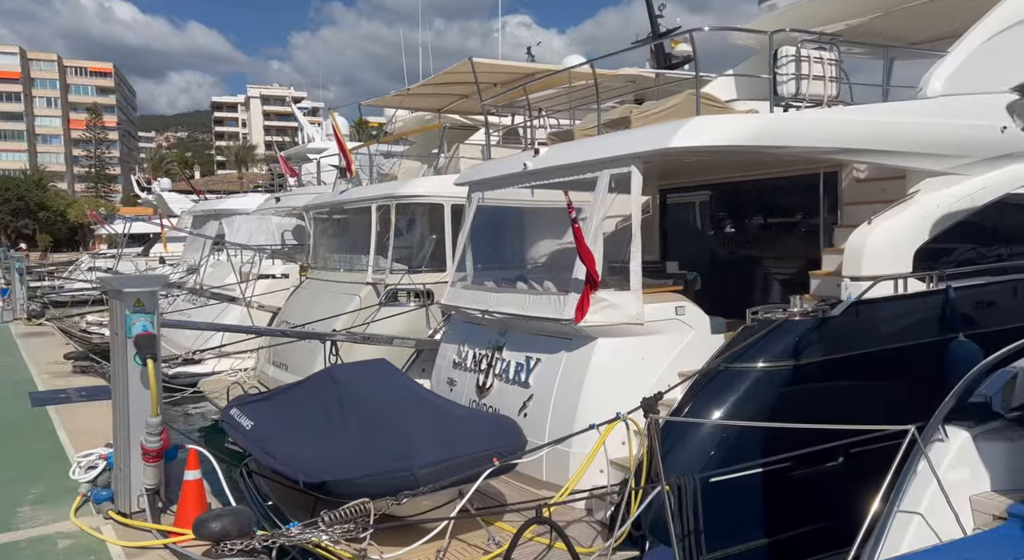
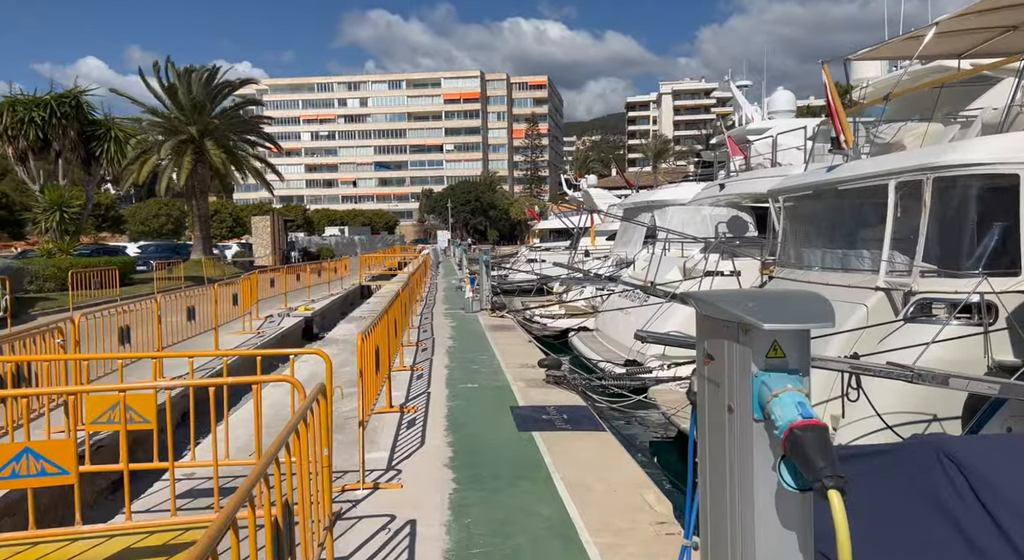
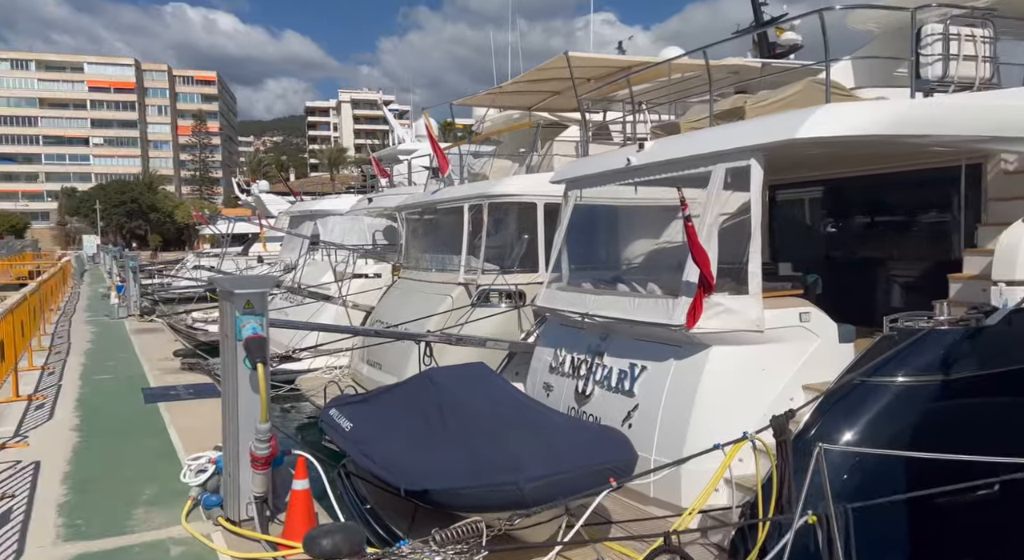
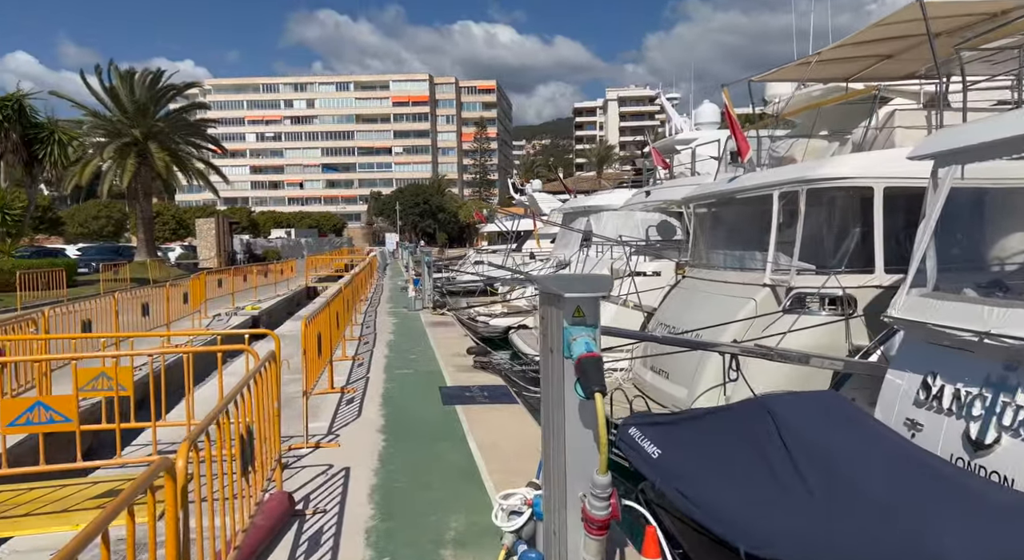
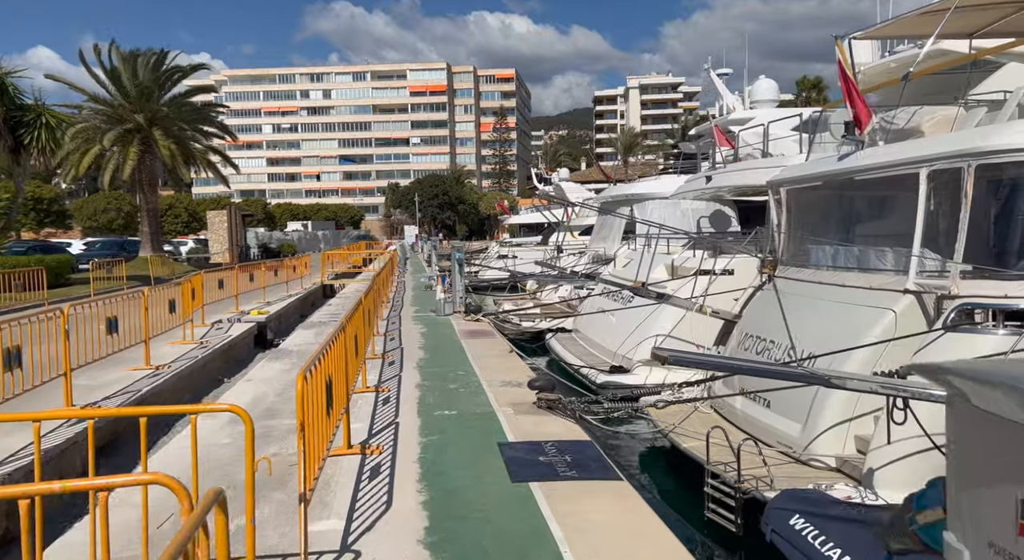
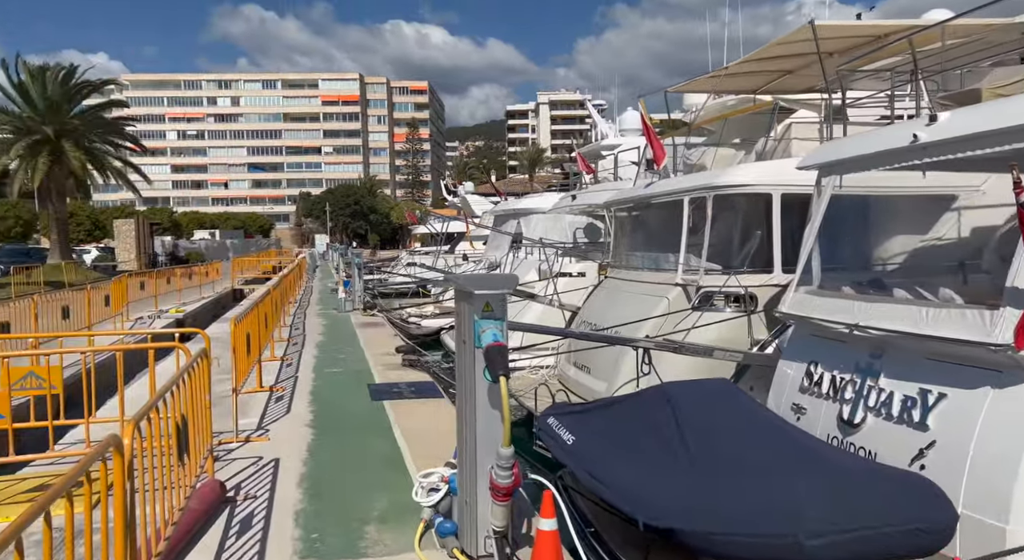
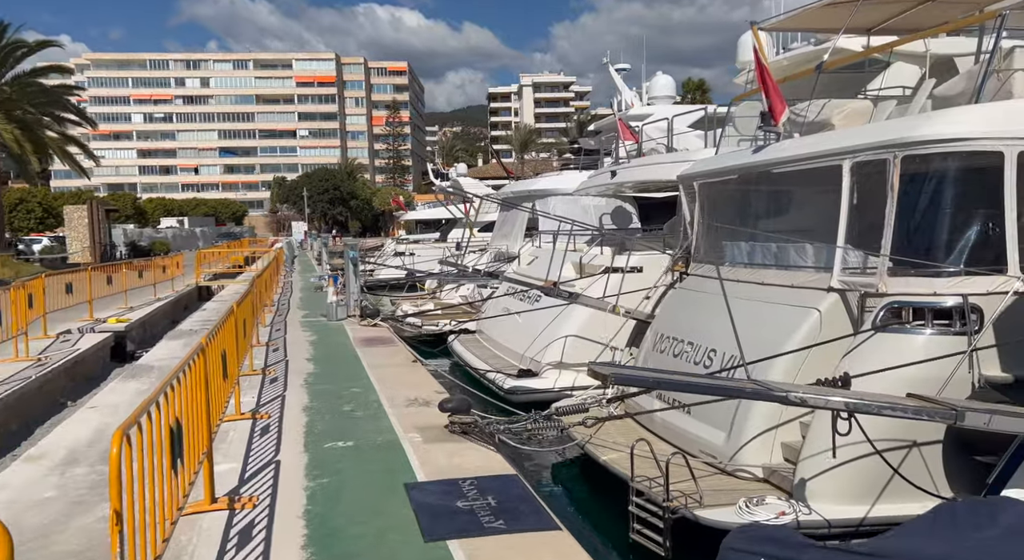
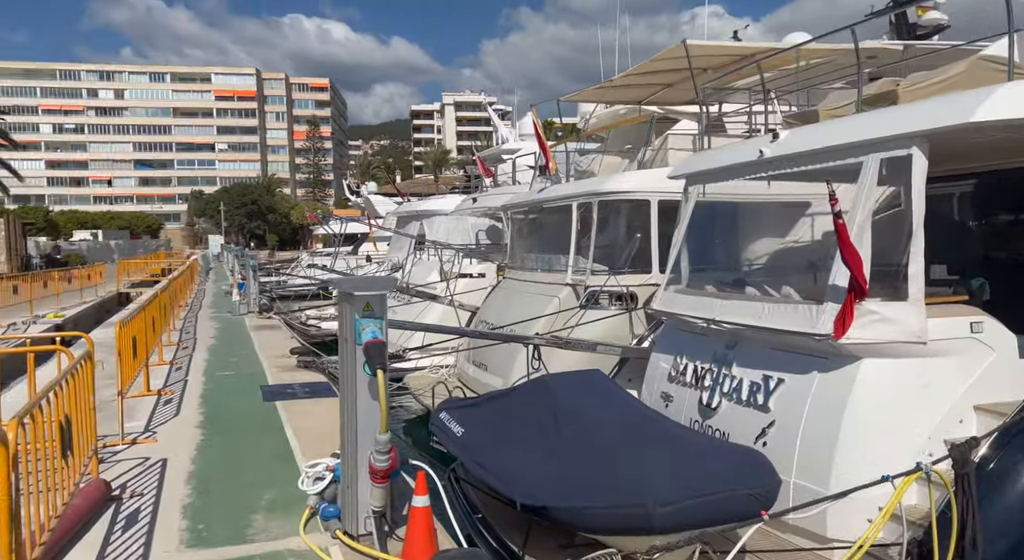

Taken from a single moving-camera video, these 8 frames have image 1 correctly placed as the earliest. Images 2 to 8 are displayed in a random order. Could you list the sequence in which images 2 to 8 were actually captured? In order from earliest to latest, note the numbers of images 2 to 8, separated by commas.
3, 8, 6, 4, 2, 5, 7
